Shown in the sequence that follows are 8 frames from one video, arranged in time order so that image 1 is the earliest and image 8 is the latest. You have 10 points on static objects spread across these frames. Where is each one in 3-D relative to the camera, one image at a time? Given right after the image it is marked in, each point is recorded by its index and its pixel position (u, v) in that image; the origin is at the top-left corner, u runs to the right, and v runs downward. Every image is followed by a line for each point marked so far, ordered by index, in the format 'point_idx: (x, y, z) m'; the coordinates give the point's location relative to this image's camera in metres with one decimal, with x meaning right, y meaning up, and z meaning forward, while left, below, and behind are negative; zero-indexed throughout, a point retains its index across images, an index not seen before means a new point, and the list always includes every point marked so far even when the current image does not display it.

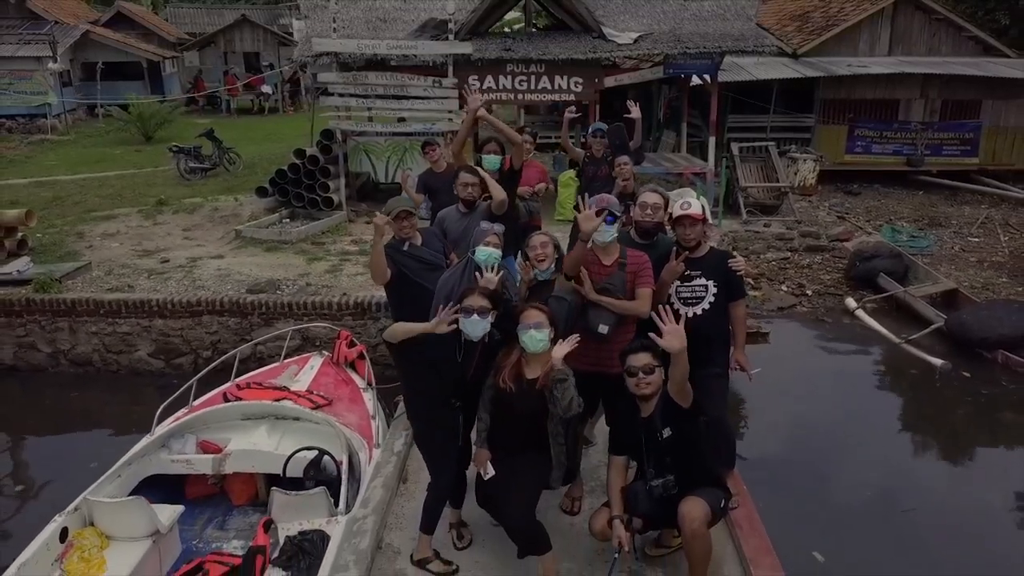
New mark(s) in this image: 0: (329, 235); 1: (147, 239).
0: (-3.9, +1.1, +12.0) m
1: (-7.6, +1.0, +11.8) m
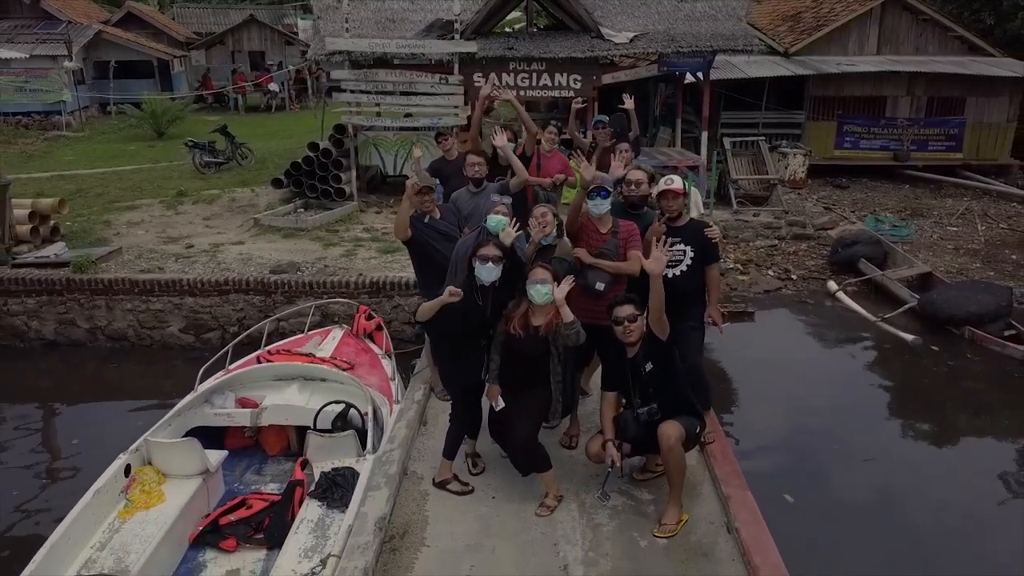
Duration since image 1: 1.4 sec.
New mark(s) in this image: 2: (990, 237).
0: (-3.8, +1.5, +12.7) m
1: (-7.6, +1.4, +12.5) m
2: (+11.5, +1.2, +13.6) m
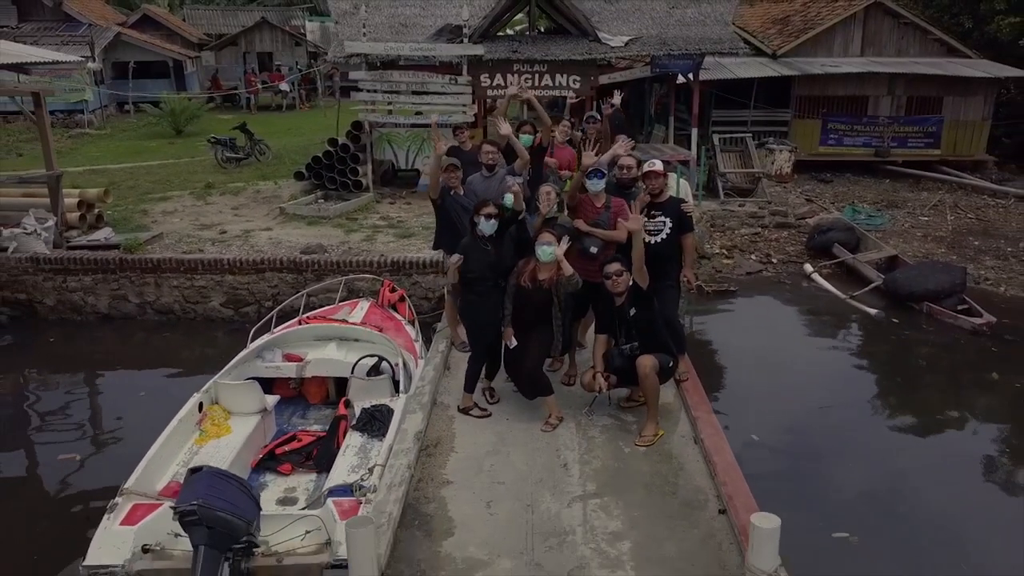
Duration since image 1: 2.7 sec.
0: (-3.7, +1.8, +13.8) m
1: (-7.5, +1.8, +13.6) m
2: (+11.6, +1.6, +14.7) m
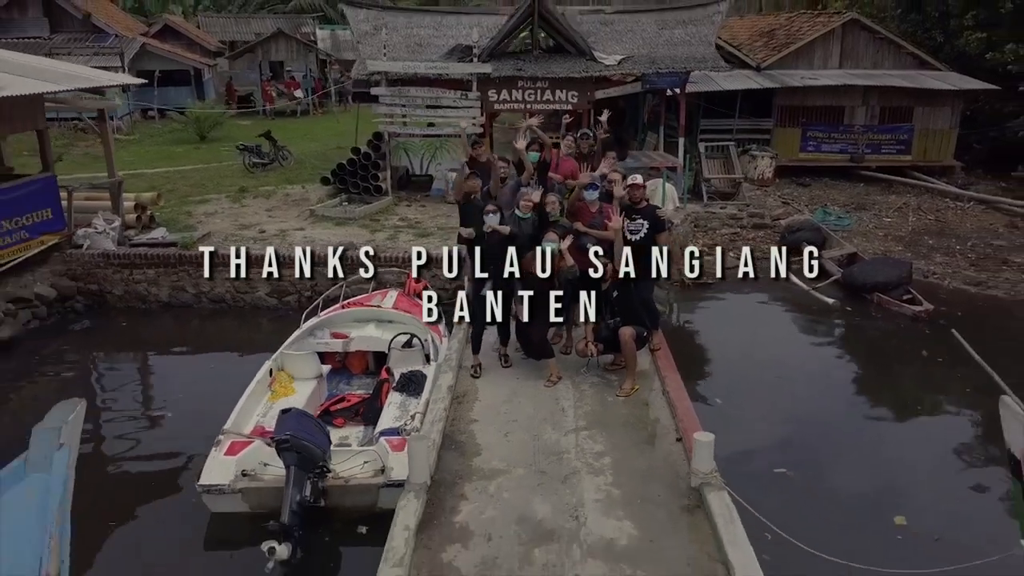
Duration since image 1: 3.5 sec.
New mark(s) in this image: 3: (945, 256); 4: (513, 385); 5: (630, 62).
0: (-3.6, +2.0, +15.5) m
1: (-7.3, +1.9, +15.3) m
2: (+11.8, +1.8, +16.4) m
3: (+11.1, +0.8, +14.5) m
4: (0.0, -1.3, +7.4) m
5: (+3.5, +6.6, +16.4) m
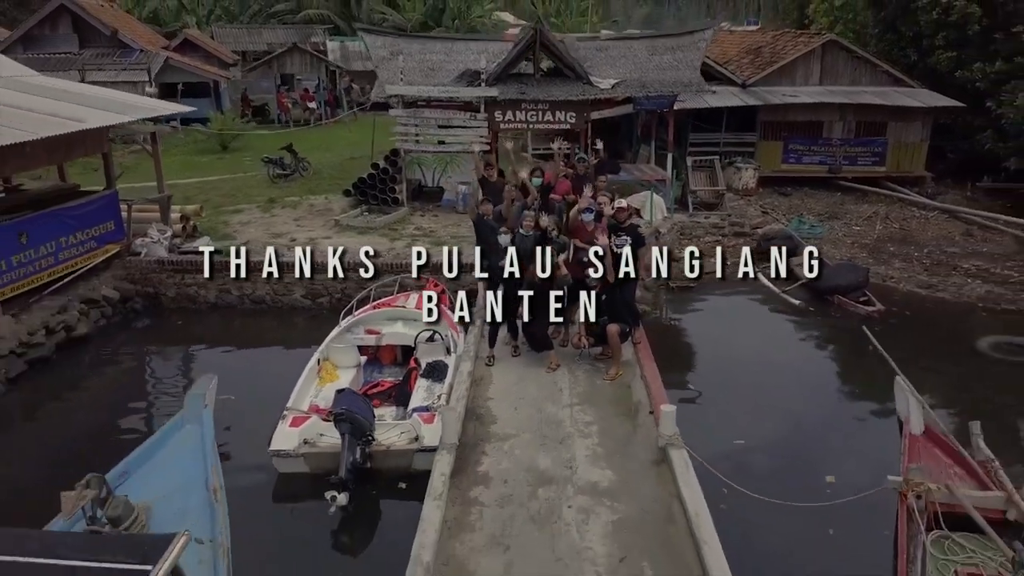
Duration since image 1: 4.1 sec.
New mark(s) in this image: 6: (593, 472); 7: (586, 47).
0: (-3.5, +2.0, +17.2) m
1: (-7.2, +1.9, +17.0) m
2: (+11.9, +1.7, +18.1) m
3: (+11.2, +0.8, +16.2) m
4: (+0.1, -1.3, +9.1) m
5: (+3.6, +6.5, +18.1) m
6: (+1.0, -2.3, +7.0) m
7: (+2.5, +8.2, +19.3) m
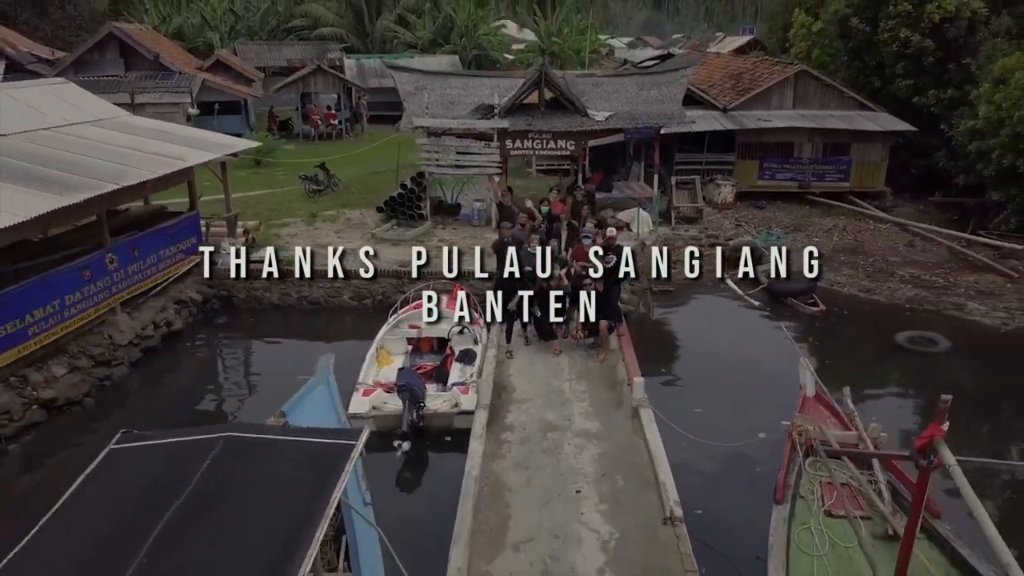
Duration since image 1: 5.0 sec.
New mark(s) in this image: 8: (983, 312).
0: (-3.2, +1.9, +20.2) m
1: (-6.9, +1.8, +20.0) m
2: (+12.2, +1.6, +21.1) m
3: (+11.5, +0.6, +19.2) m
4: (+0.4, -1.5, +12.1) m
5: (+3.9, +6.4, +21.1) m
6: (+1.3, -2.4, +10.1) m
7: (+2.8, +8.1, +22.3) m
8: (+13.9, -0.7, +16.7) m
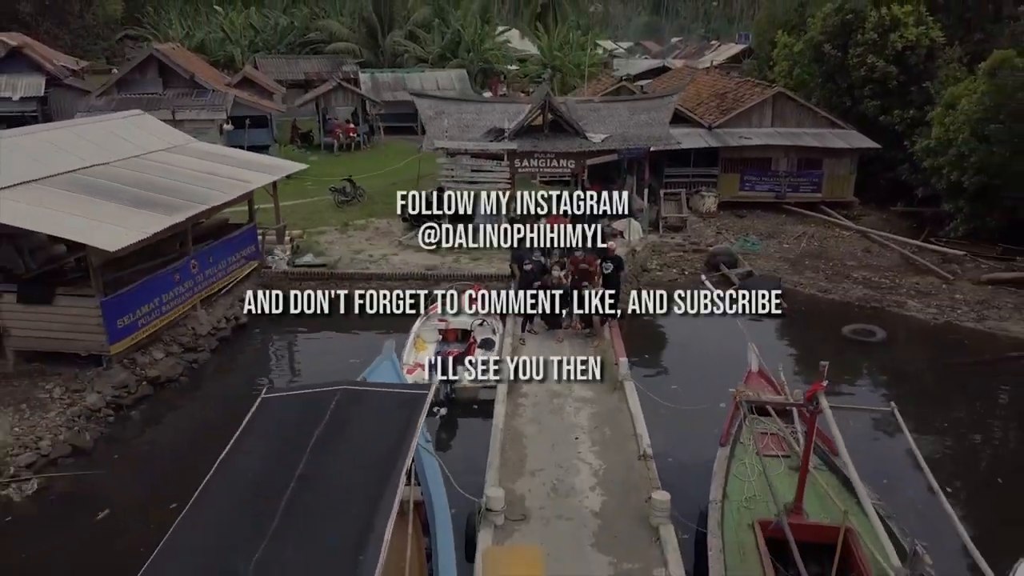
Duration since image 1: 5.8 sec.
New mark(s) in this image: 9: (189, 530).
0: (-2.8, +1.9, +23.3) m
1: (-6.6, +1.8, +23.1) m
2: (+12.5, +1.6, +24.2) m
3: (+11.9, +0.6, +22.3) m
4: (+0.8, -1.5, +15.2) m
5: (+4.2, +6.4, +24.2) m
6: (+1.7, -2.4, +13.1) m
7: (+3.2, +8.1, +25.3) m
8: (+14.3, -0.7, +19.7) m
9: (-4.4, -3.3, +7.6) m
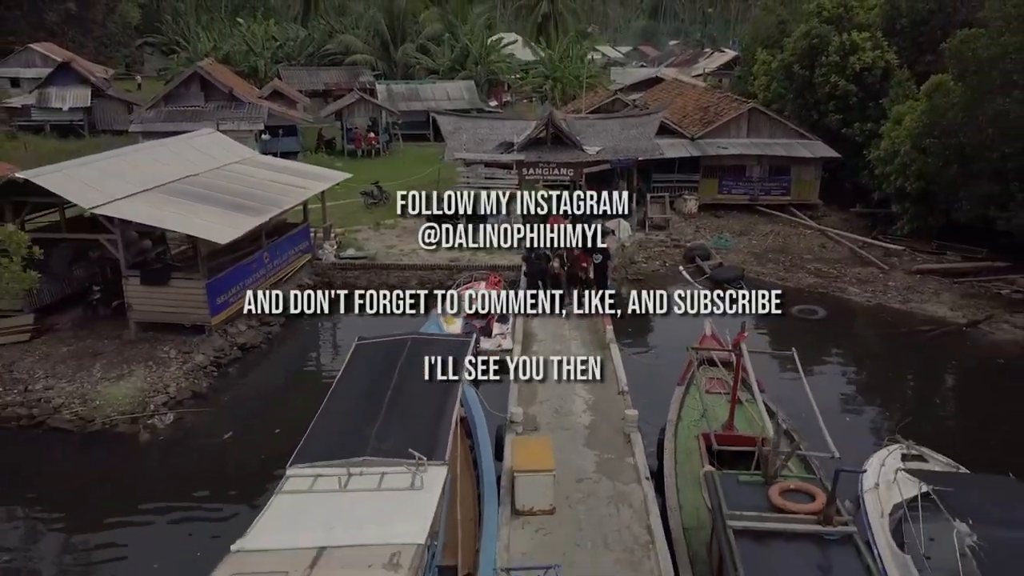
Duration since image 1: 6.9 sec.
0: (-2.4, +2.4, +27.4) m
1: (-6.2, +2.3, +27.2) m
2: (+12.9, +2.1, +28.3) m
3: (+12.3, +1.1, +26.4) m
4: (+1.2, -1.0, +19.3) m
5: (+4.6, +6.9, +28.3) m
6: (+2.1, -2.0, +17.3) m
7: (+3.6, +8.6, +29.5) m
8: (+14.7, -0.2, +23.9) m
9: (-4.0, -2.8, +11.8) m
